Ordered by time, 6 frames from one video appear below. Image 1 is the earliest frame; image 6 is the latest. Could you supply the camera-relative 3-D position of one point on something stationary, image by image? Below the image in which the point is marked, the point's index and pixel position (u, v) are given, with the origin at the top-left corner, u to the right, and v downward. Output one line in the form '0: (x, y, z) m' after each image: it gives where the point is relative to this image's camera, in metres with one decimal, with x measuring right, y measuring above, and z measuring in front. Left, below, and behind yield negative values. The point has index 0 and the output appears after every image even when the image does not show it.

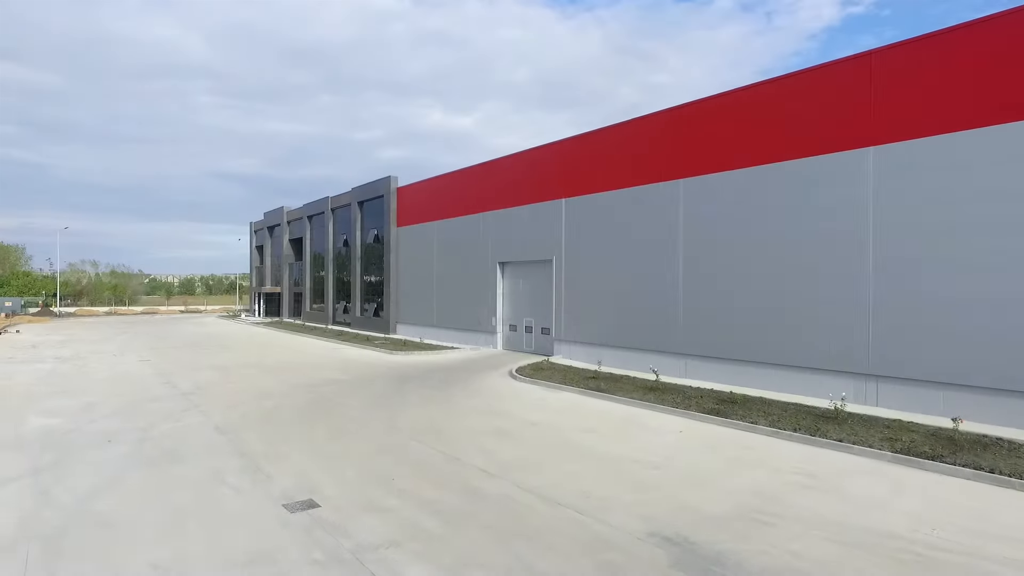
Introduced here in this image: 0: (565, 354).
0: (+1.4, -1.7, +17.6) m
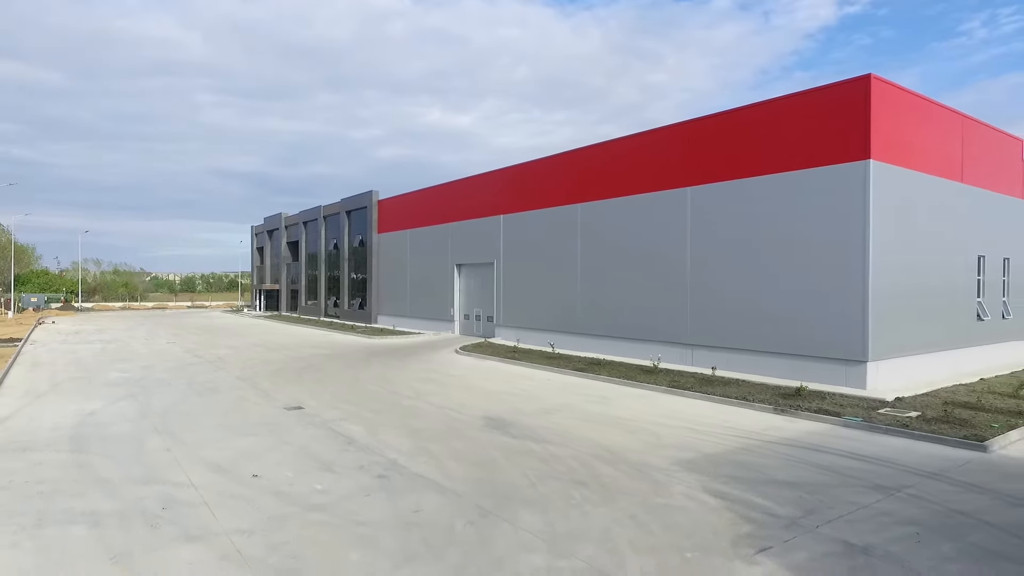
0: (-0.4, -1.6, +22.6) m
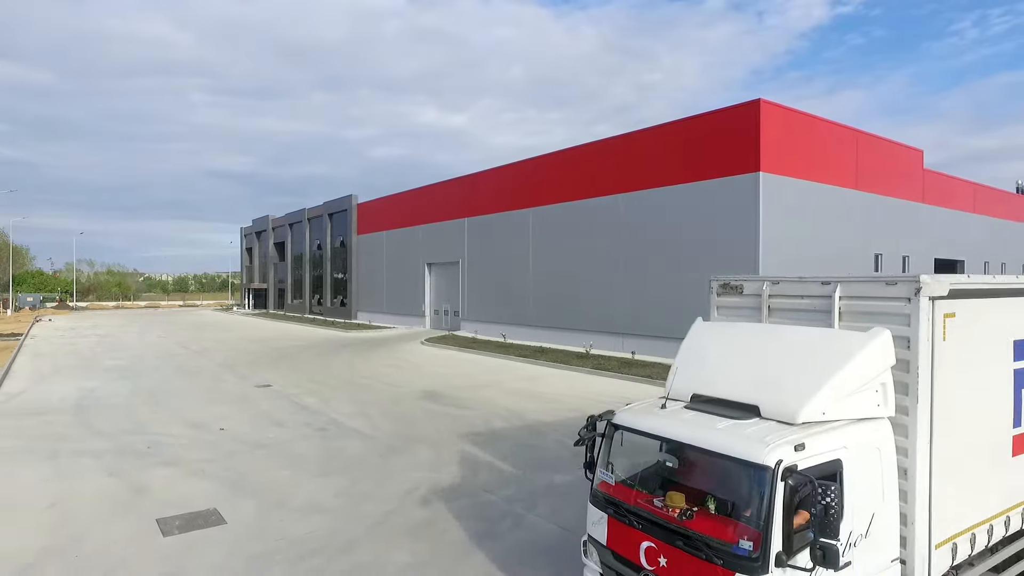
0: (-1.7, -1.5, +24.6) m
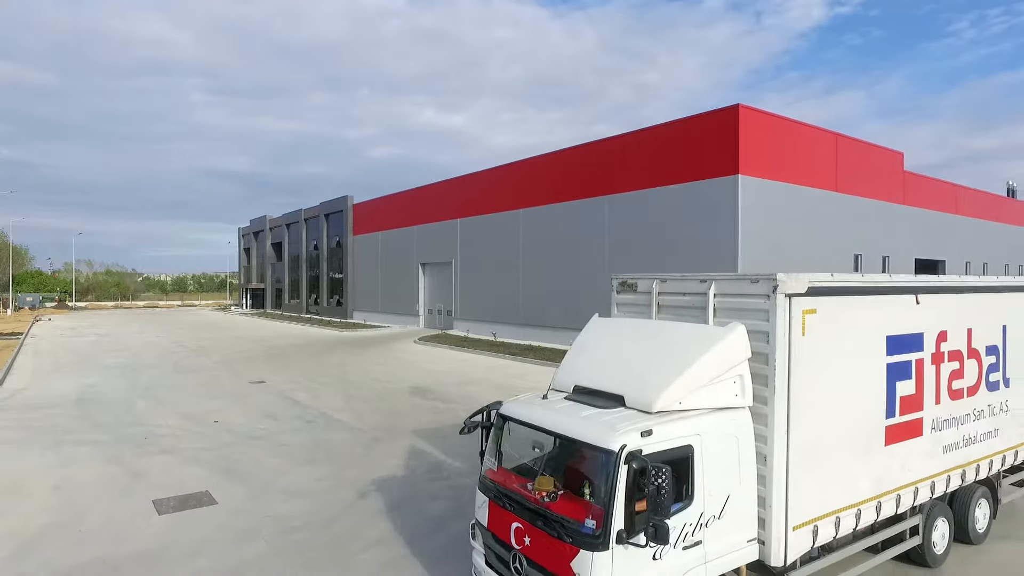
0: (-2.0, -1.5, +25.1) m
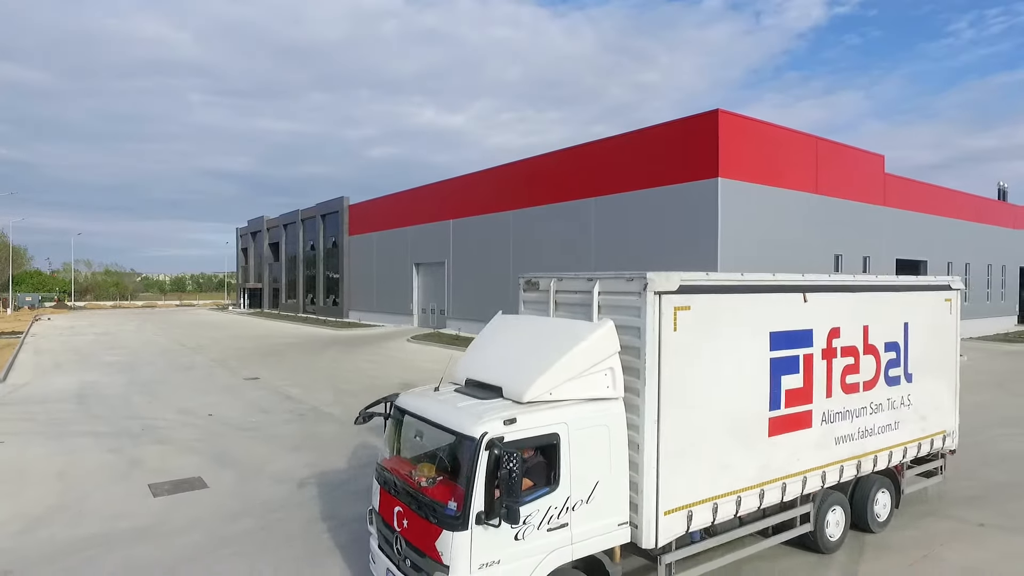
0: (-2.3, -1.5, +25.6) m
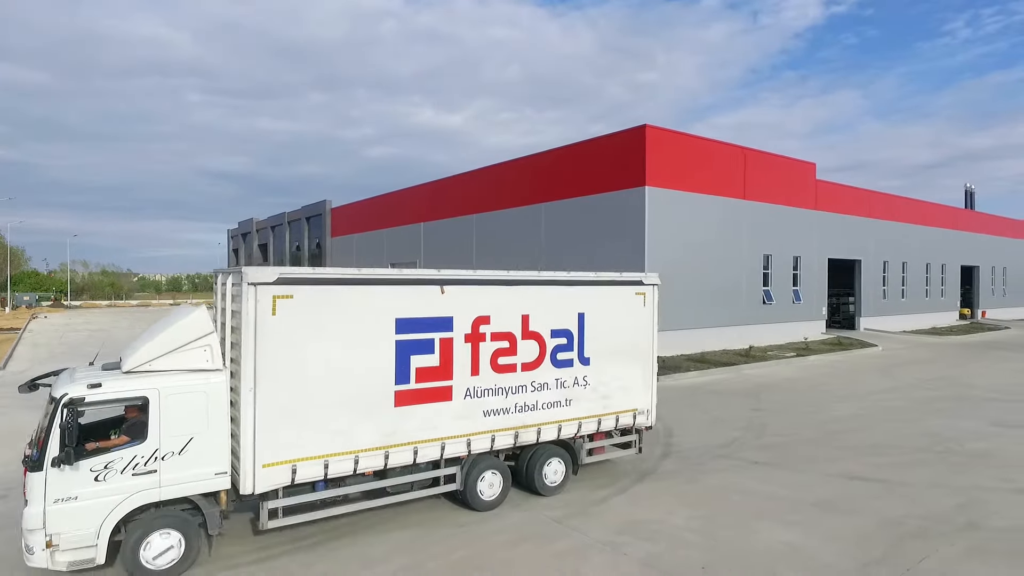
0: (-3.7, -1.5, +27.3) m
